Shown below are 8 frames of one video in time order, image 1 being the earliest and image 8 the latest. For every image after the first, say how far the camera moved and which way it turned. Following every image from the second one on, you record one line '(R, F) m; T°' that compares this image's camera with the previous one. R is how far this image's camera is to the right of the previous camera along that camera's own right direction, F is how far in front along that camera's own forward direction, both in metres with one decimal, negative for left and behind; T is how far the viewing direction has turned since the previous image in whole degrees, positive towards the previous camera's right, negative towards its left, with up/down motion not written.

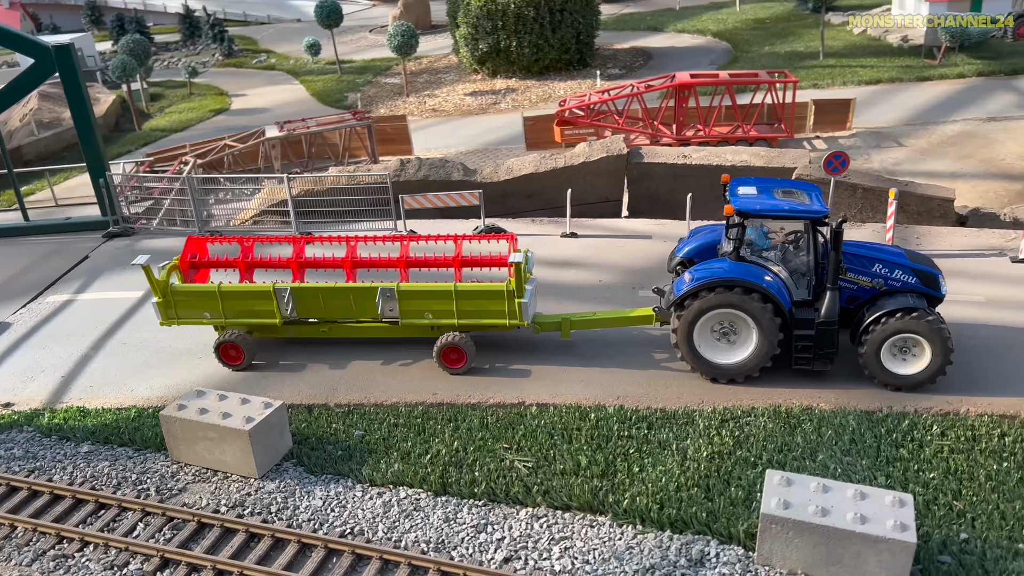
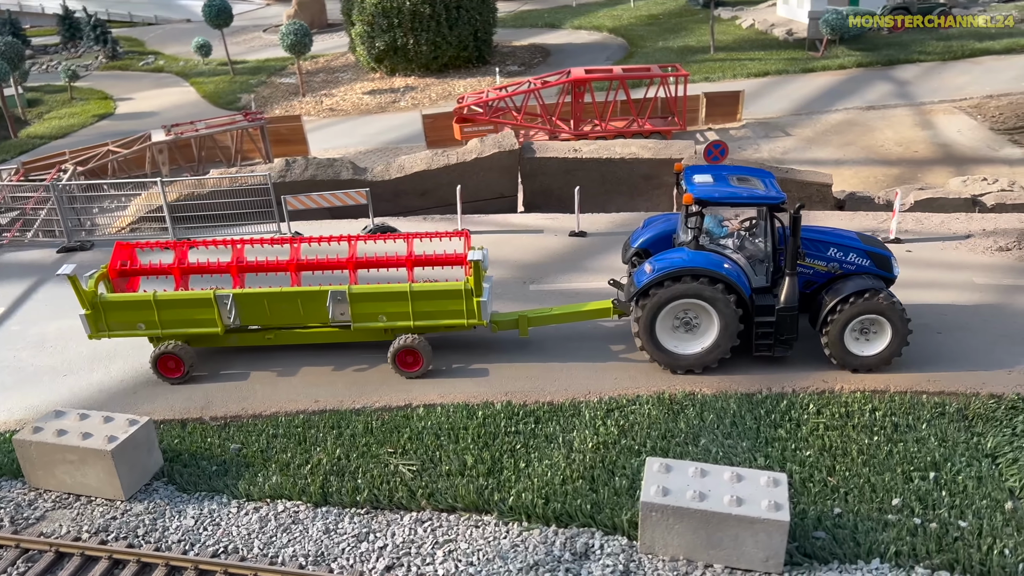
(+0.3, +0.1) m; +6°
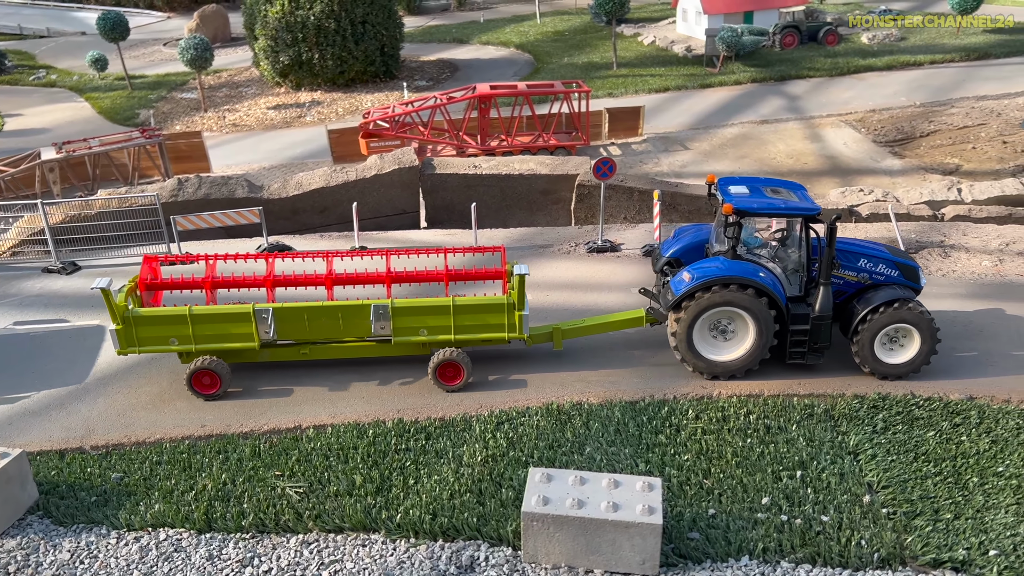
(+0.3, -0.1) m; +6°
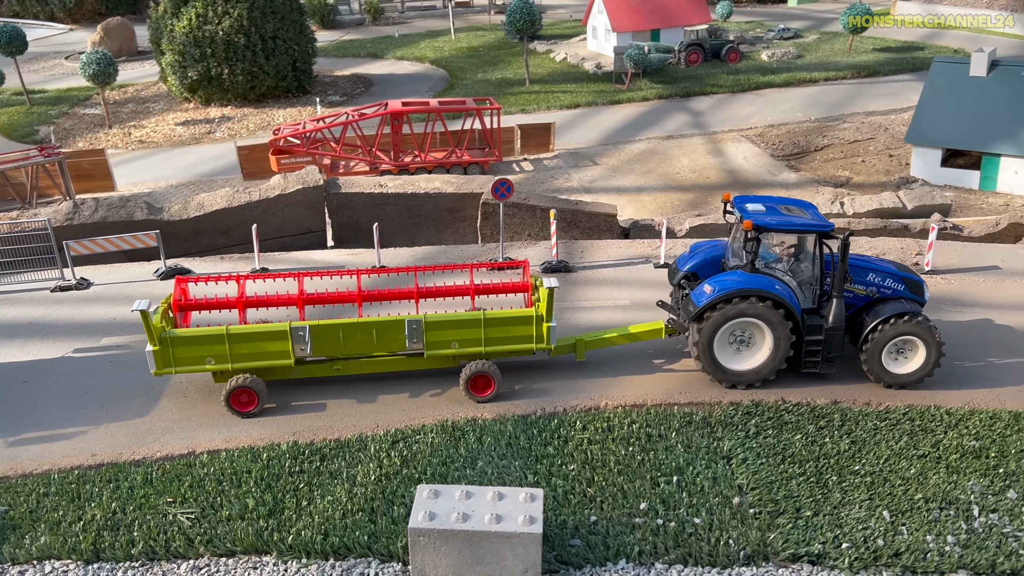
(+0.3, -0.3) m; +5°
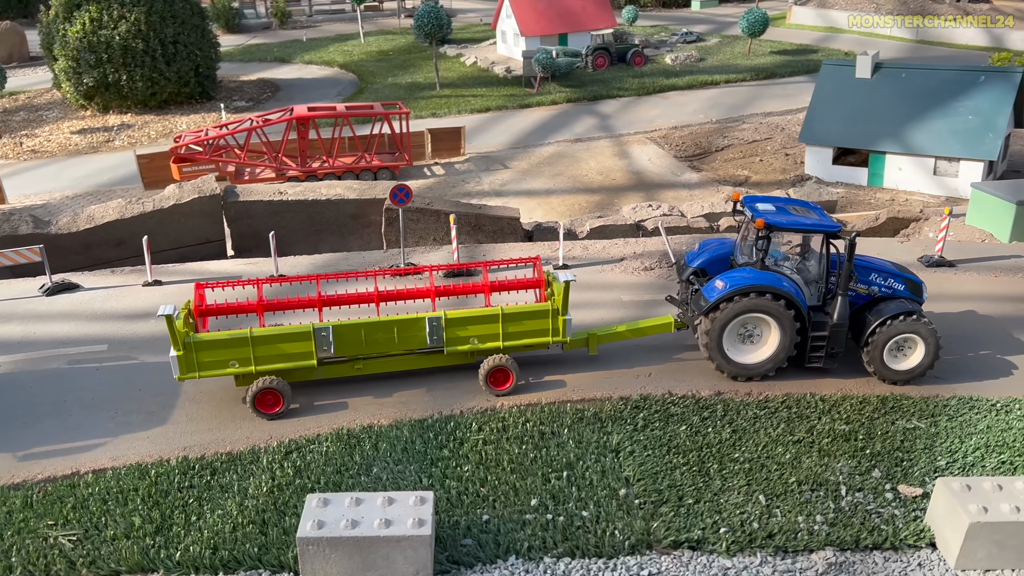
(+0.3, -0.1) m; +5°
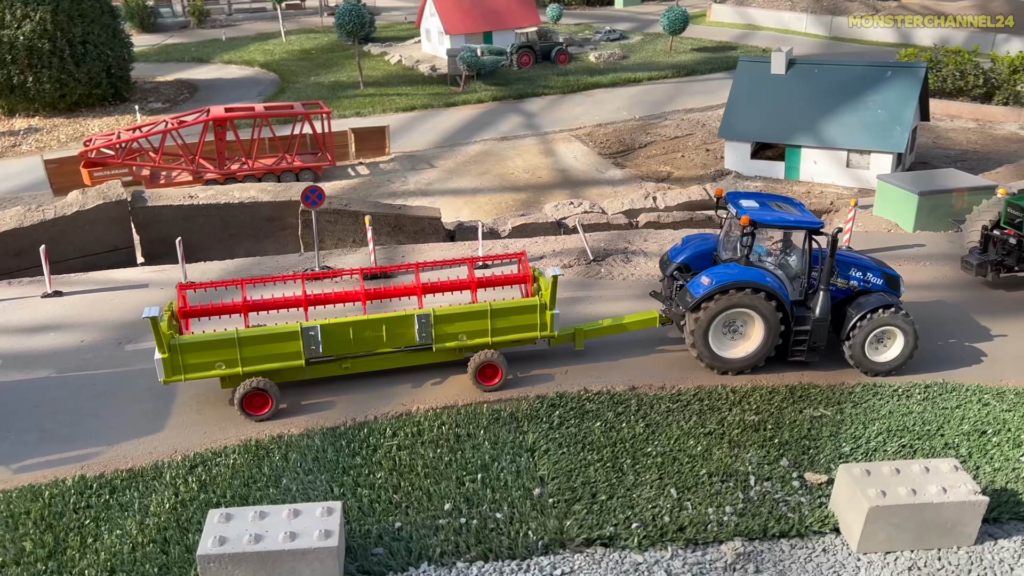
(+0.2, +0.1) m; +4°
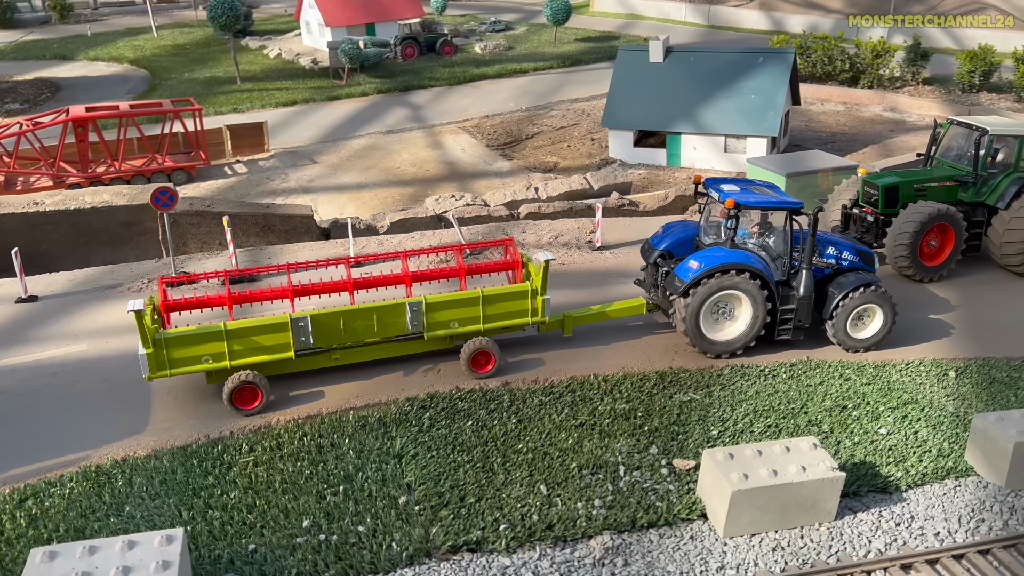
(+0.4, +0.3) m; +7°
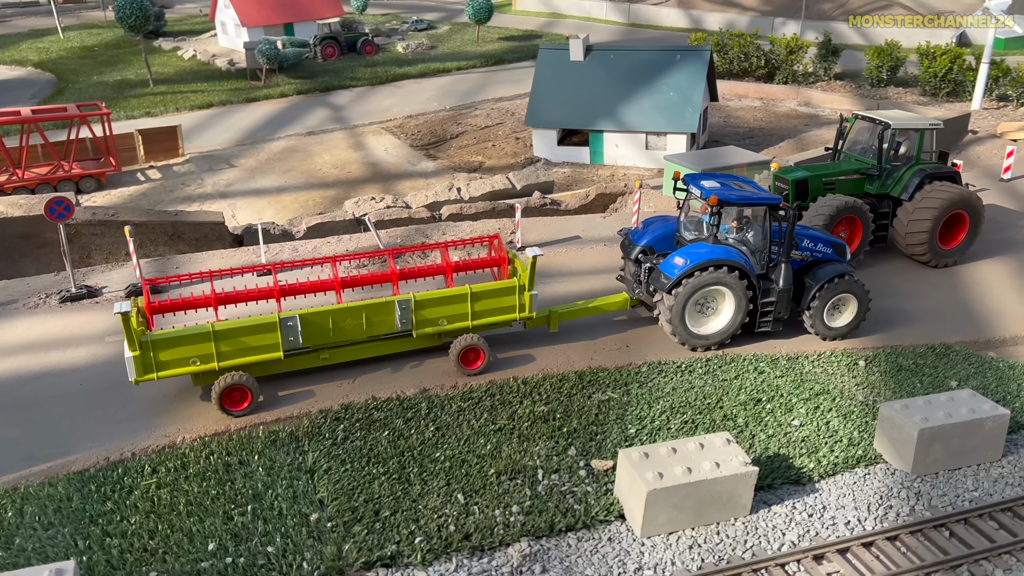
(+0.2, +0.1) m; +5°
